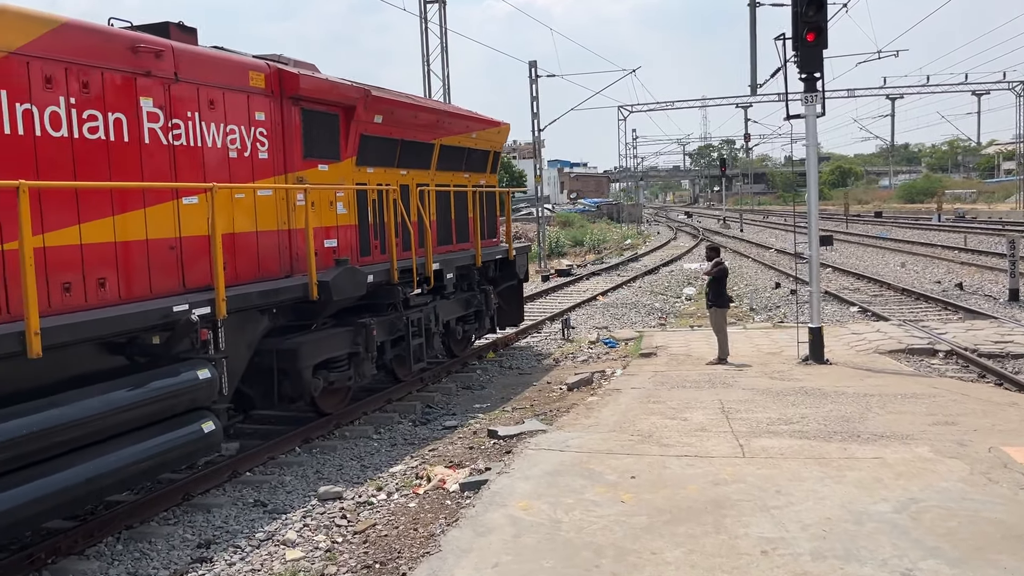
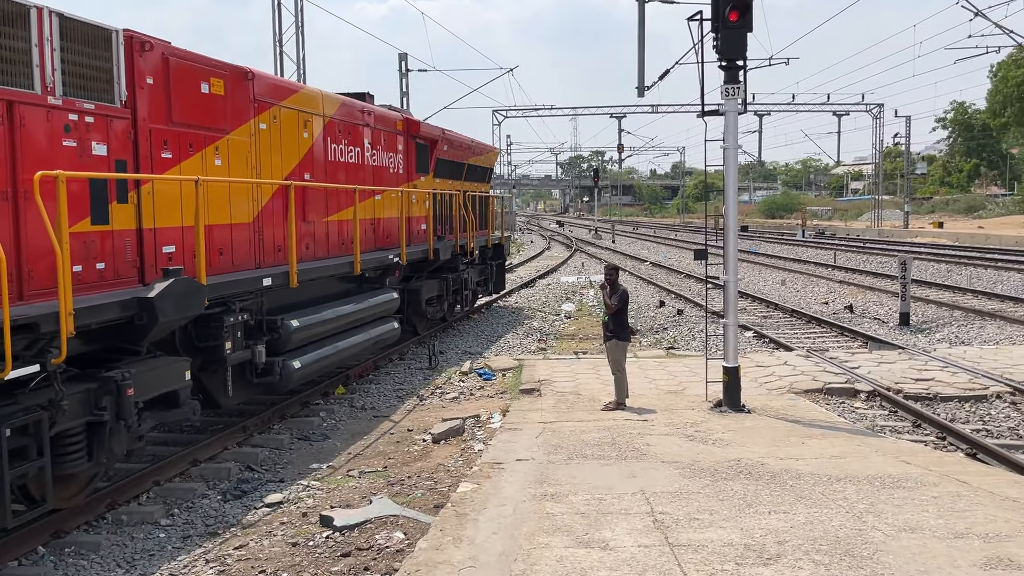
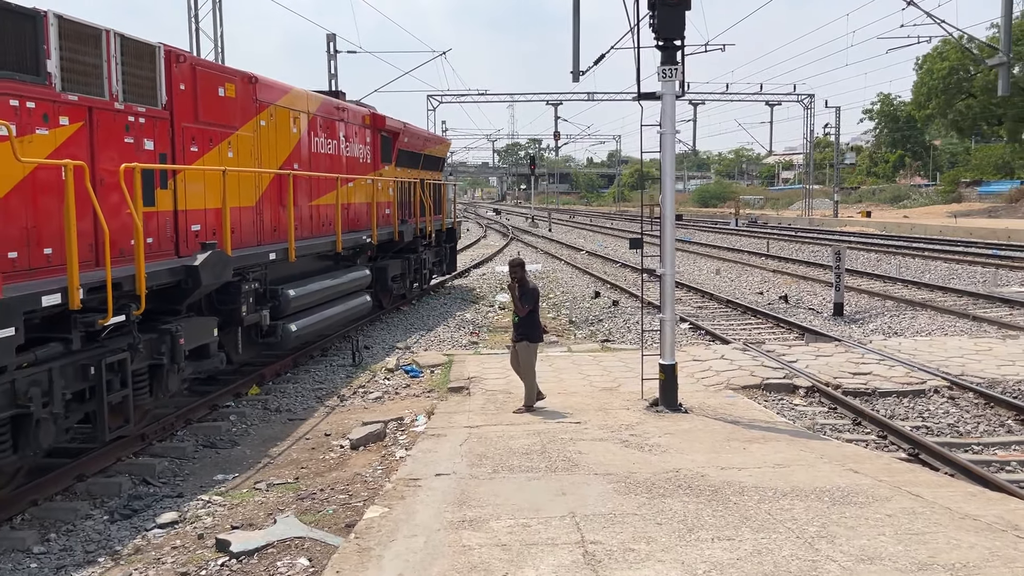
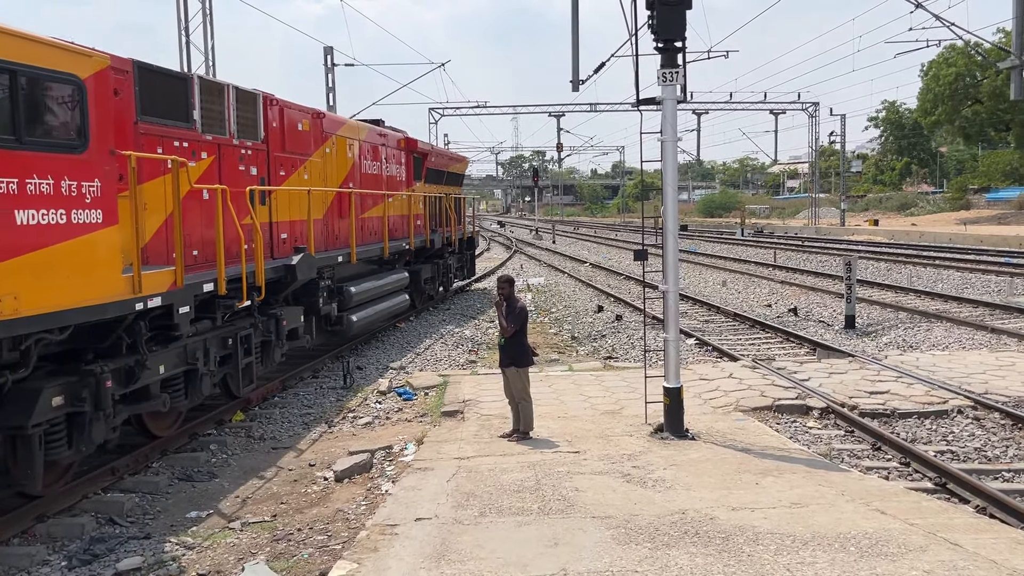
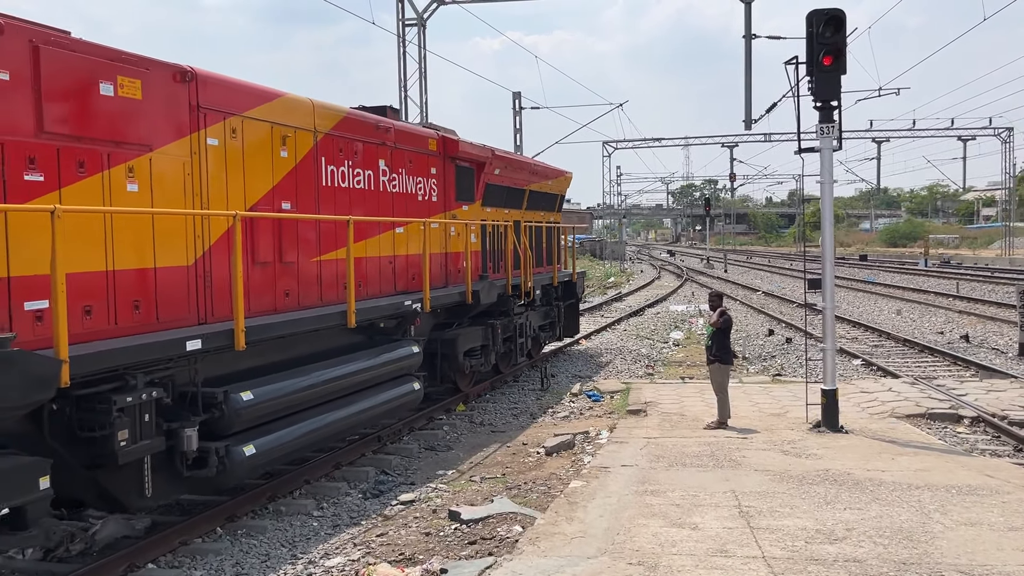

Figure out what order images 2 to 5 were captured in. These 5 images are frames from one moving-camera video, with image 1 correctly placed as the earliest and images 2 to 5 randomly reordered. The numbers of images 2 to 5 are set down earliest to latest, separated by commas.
5, 2, 3, 4
